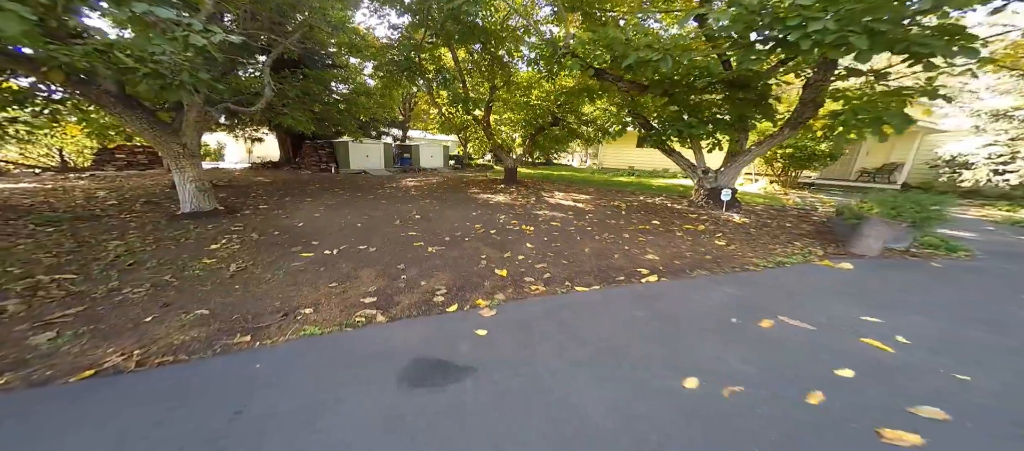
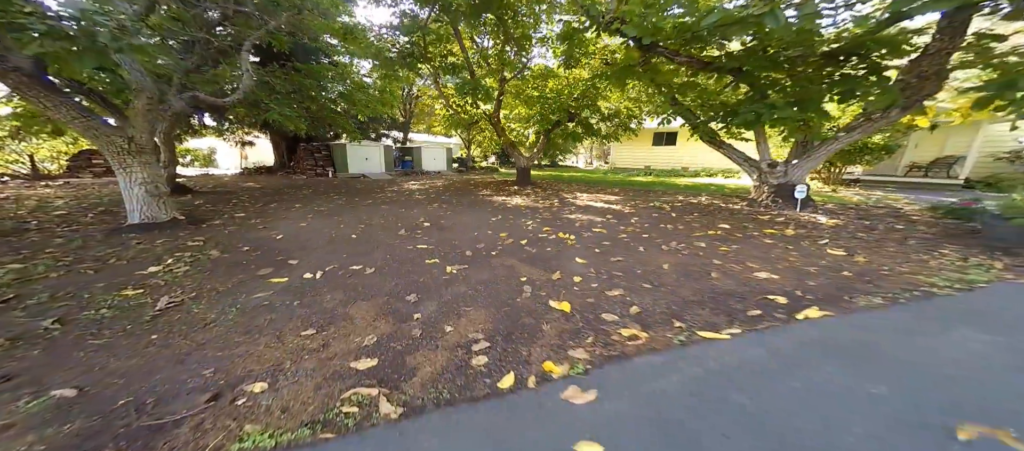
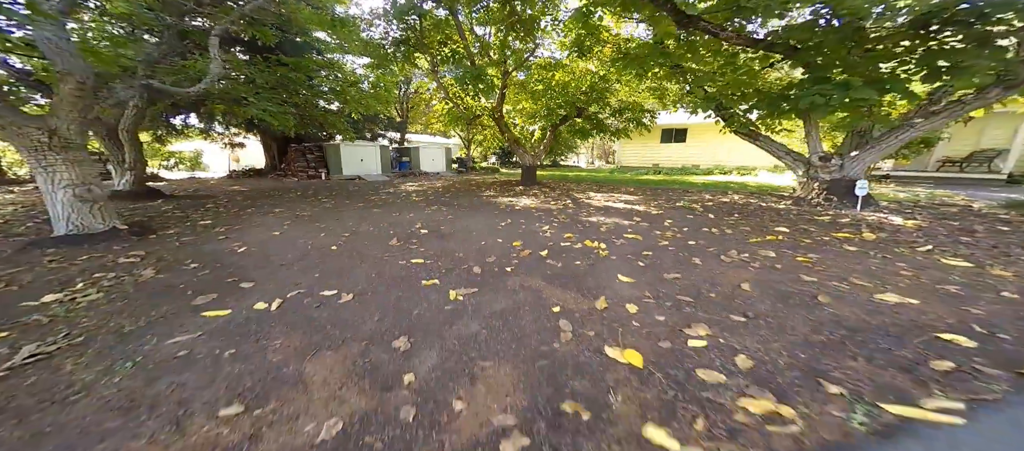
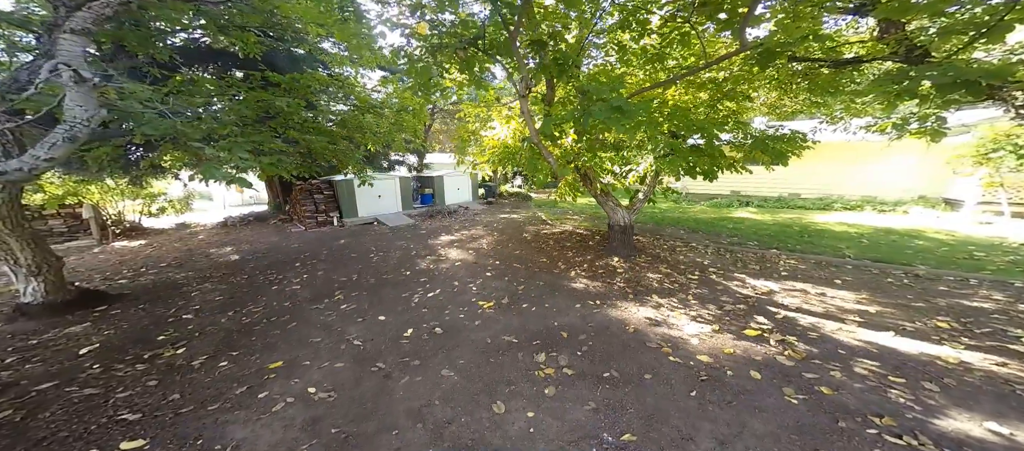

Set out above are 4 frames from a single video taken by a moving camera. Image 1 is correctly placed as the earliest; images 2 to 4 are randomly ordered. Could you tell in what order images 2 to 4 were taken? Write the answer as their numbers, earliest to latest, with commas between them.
2, 3, 4
